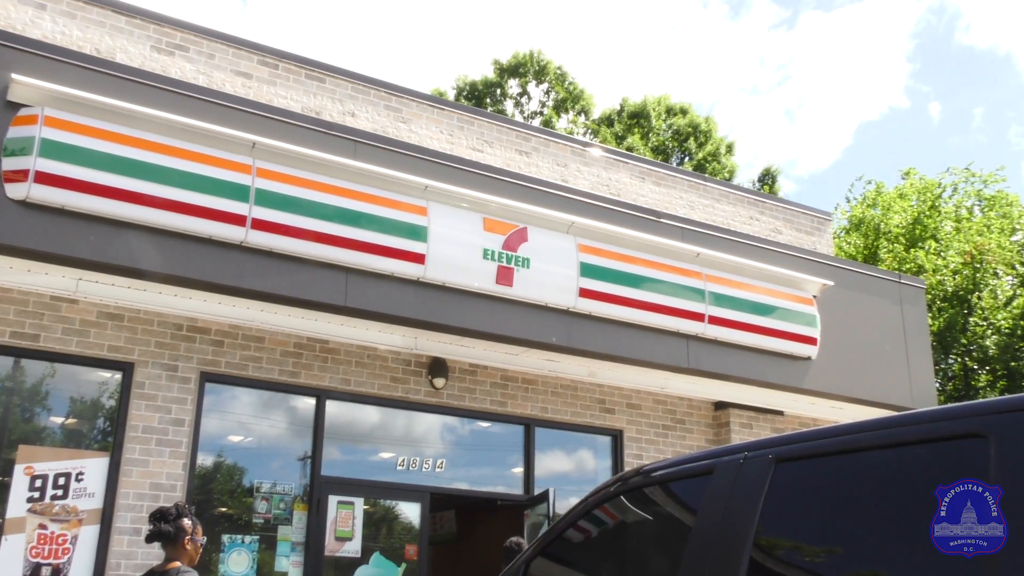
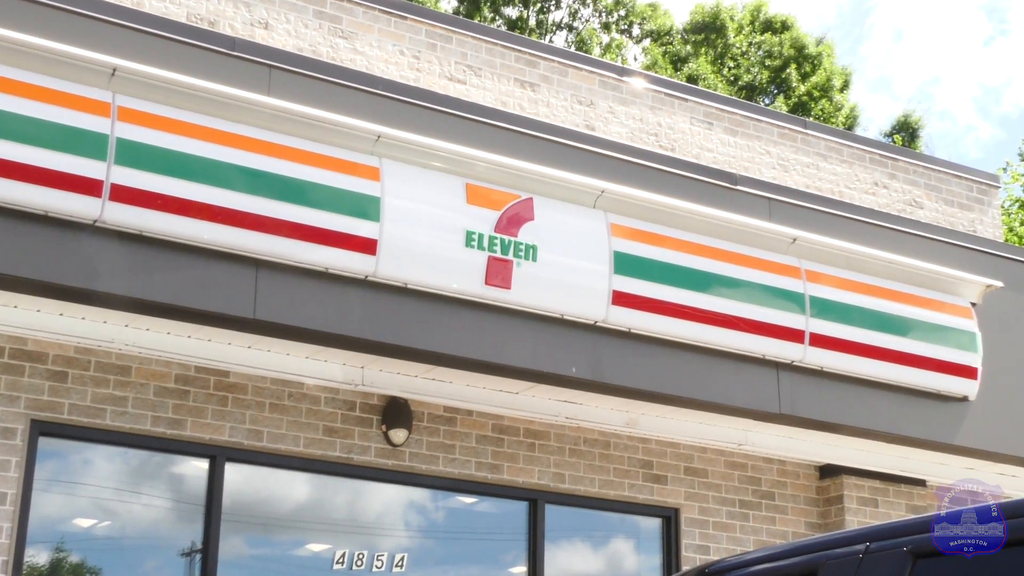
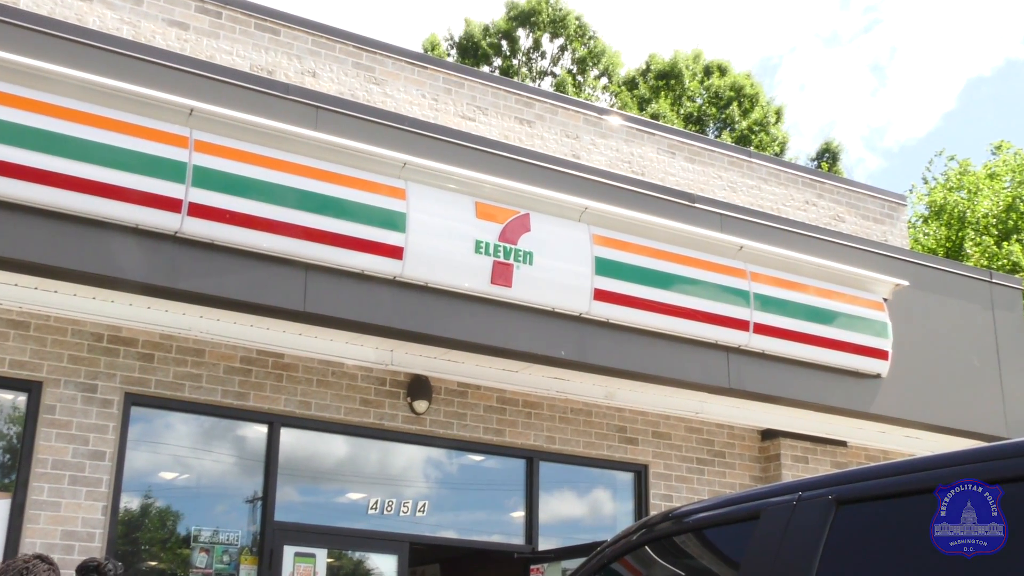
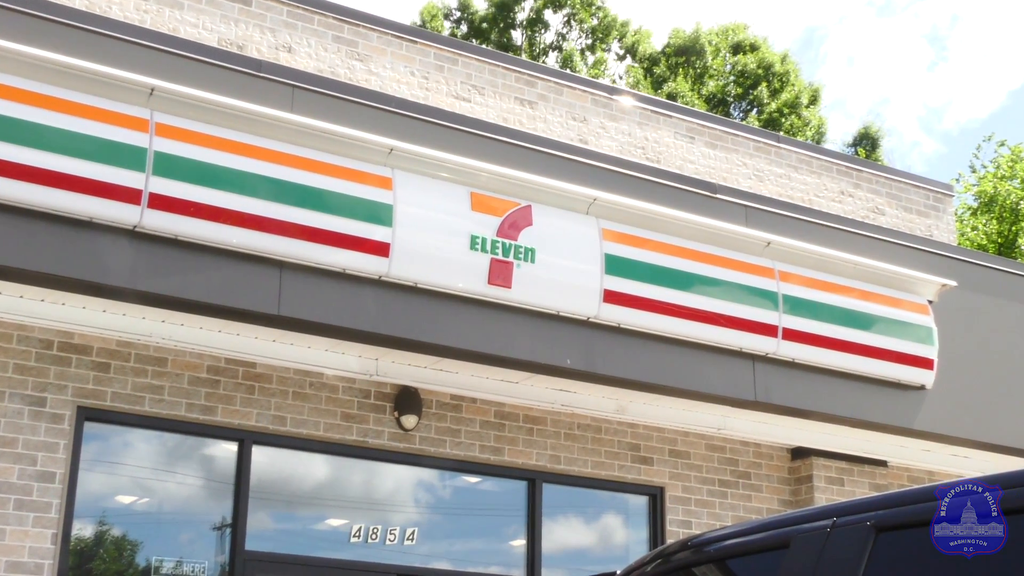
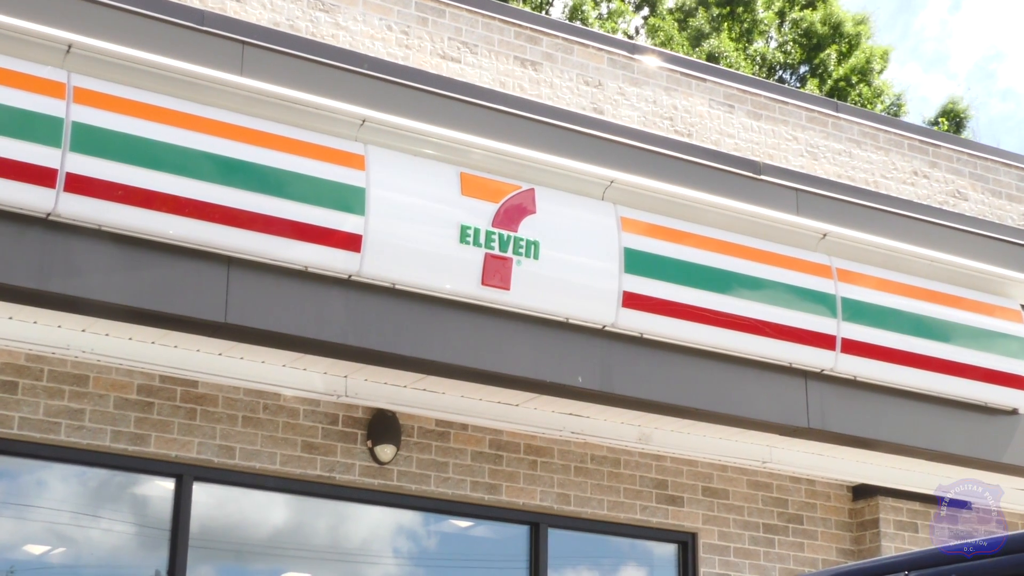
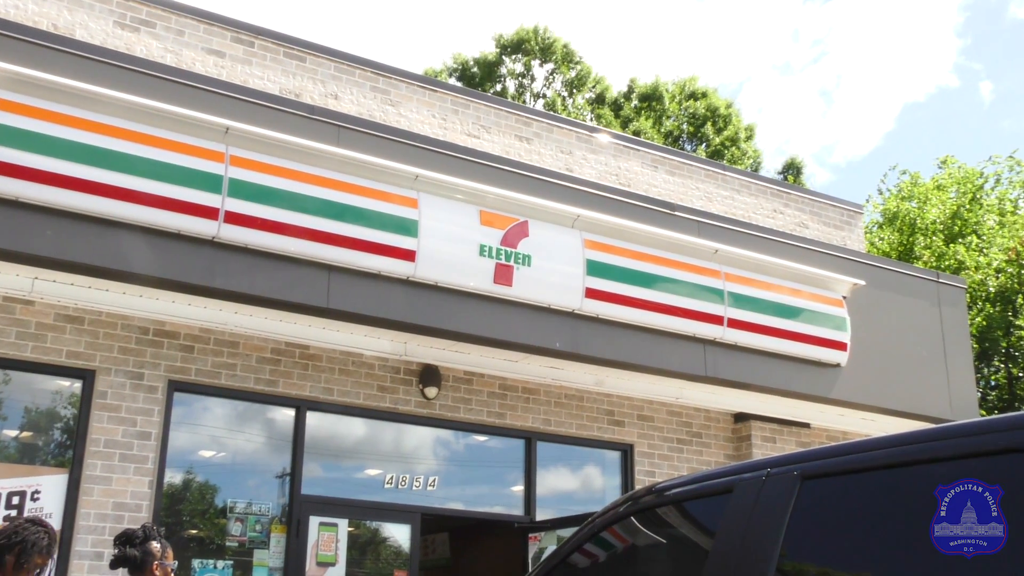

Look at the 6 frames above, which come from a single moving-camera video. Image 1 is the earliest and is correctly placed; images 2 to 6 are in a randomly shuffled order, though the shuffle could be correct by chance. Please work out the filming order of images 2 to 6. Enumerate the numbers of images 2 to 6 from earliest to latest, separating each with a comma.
6, 3, 4, 2, 5
